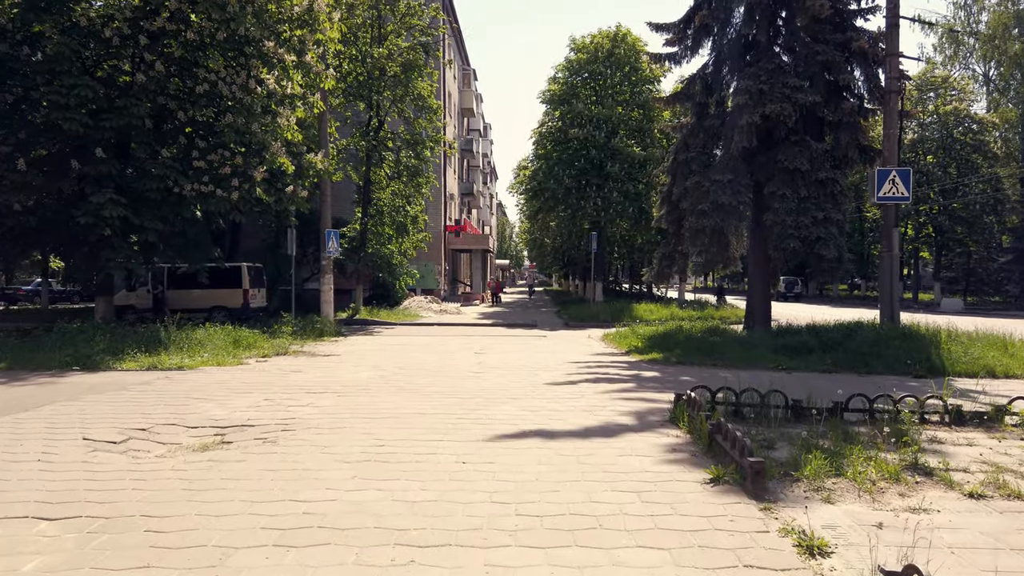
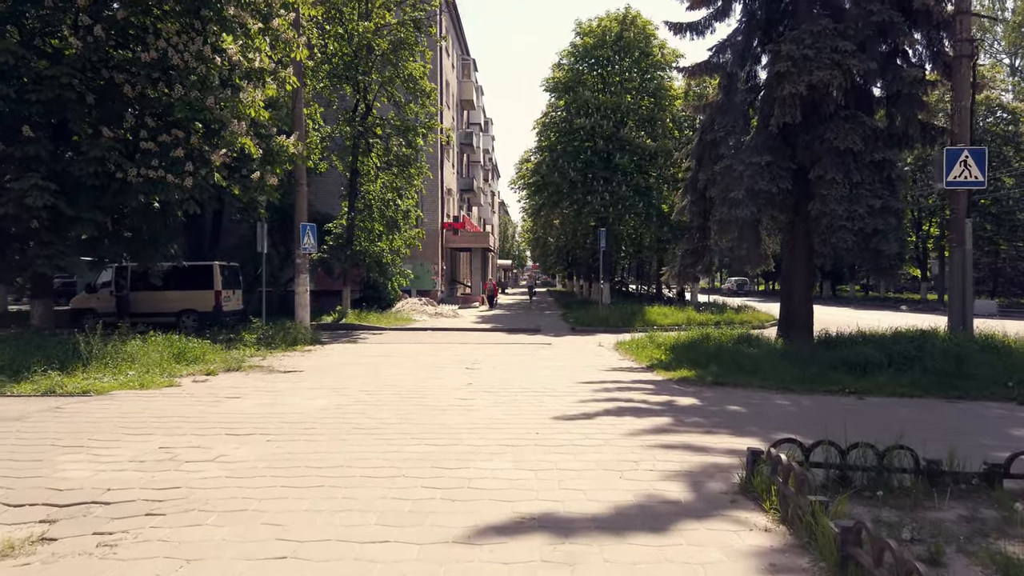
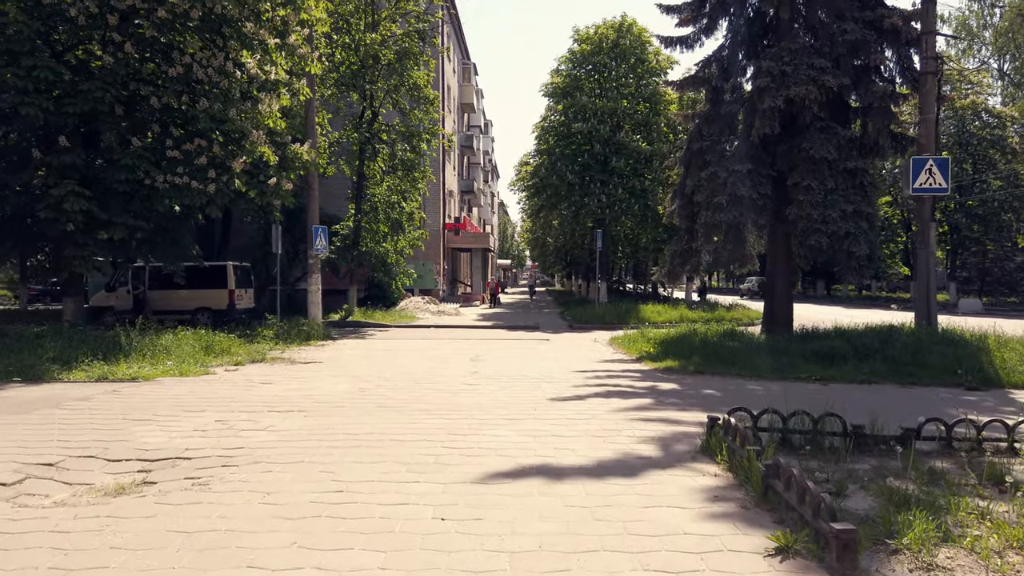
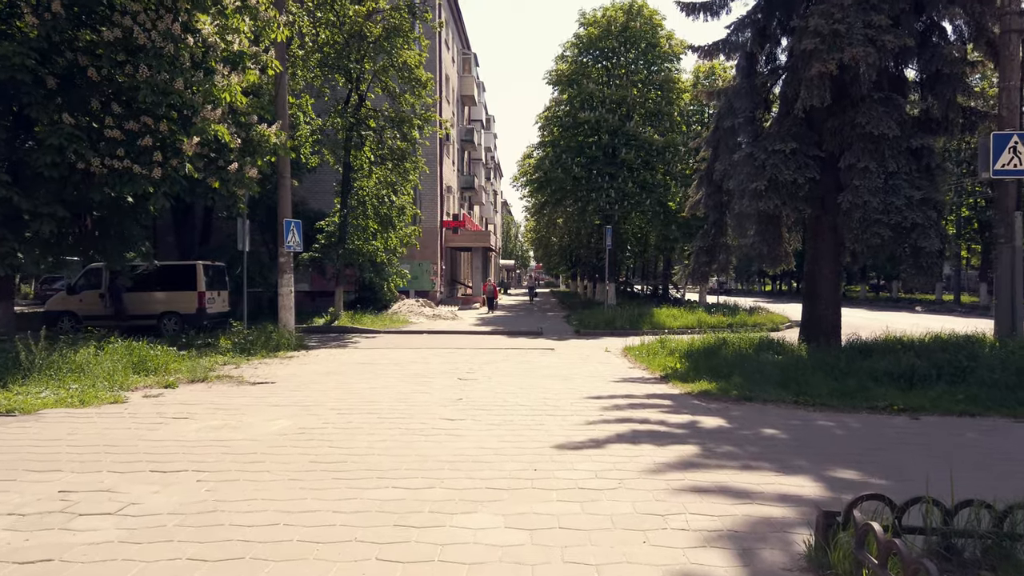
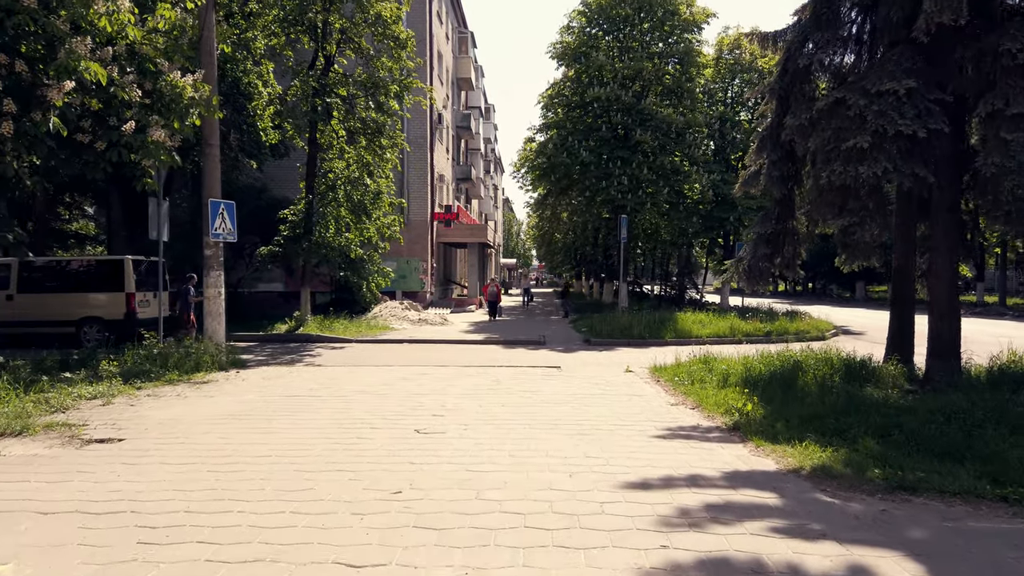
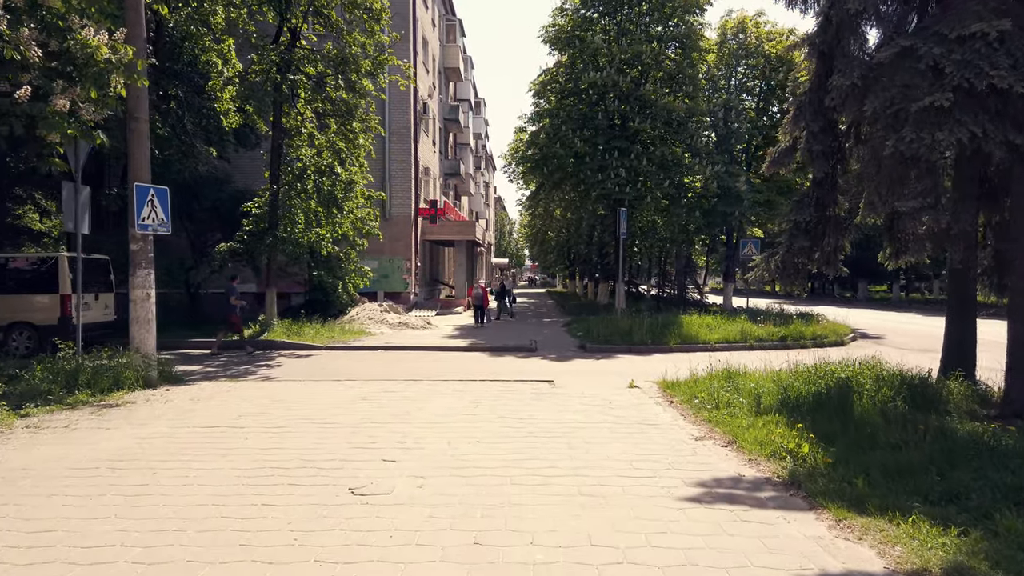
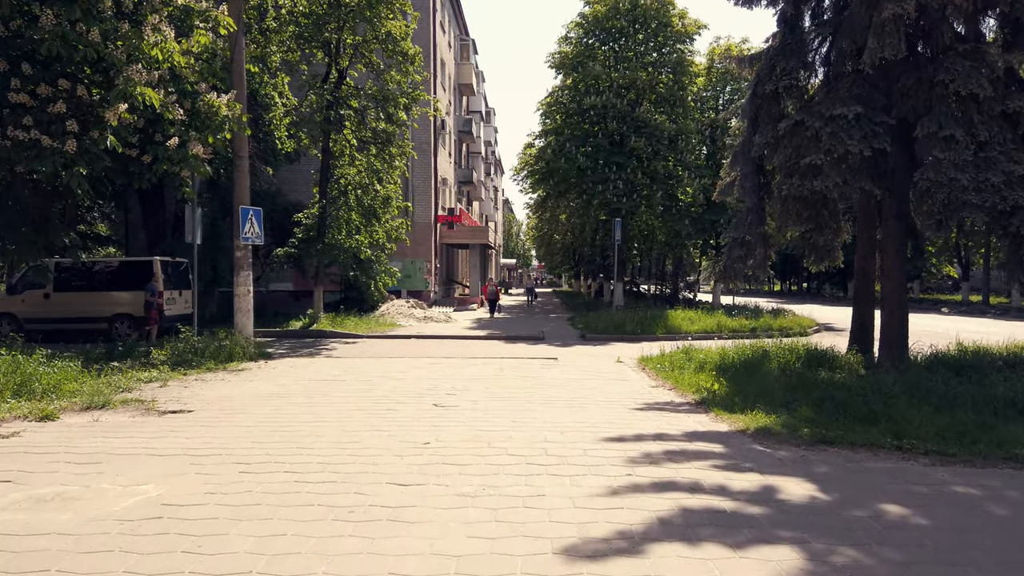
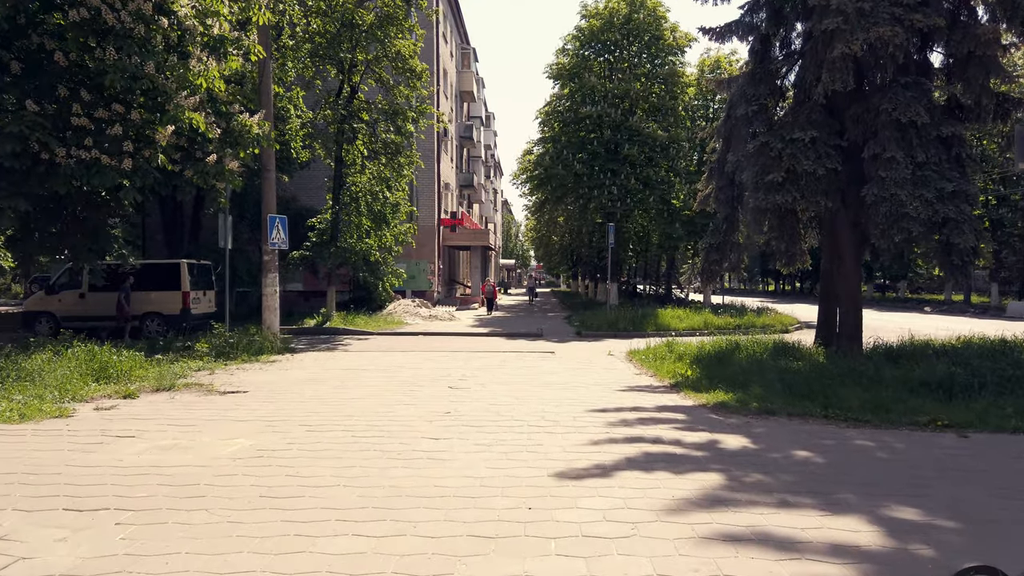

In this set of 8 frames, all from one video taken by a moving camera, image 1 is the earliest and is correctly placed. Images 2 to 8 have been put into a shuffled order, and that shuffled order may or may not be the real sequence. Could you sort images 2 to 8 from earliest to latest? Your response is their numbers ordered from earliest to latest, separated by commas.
3, 2, 4, 8, 7, 5, 6
